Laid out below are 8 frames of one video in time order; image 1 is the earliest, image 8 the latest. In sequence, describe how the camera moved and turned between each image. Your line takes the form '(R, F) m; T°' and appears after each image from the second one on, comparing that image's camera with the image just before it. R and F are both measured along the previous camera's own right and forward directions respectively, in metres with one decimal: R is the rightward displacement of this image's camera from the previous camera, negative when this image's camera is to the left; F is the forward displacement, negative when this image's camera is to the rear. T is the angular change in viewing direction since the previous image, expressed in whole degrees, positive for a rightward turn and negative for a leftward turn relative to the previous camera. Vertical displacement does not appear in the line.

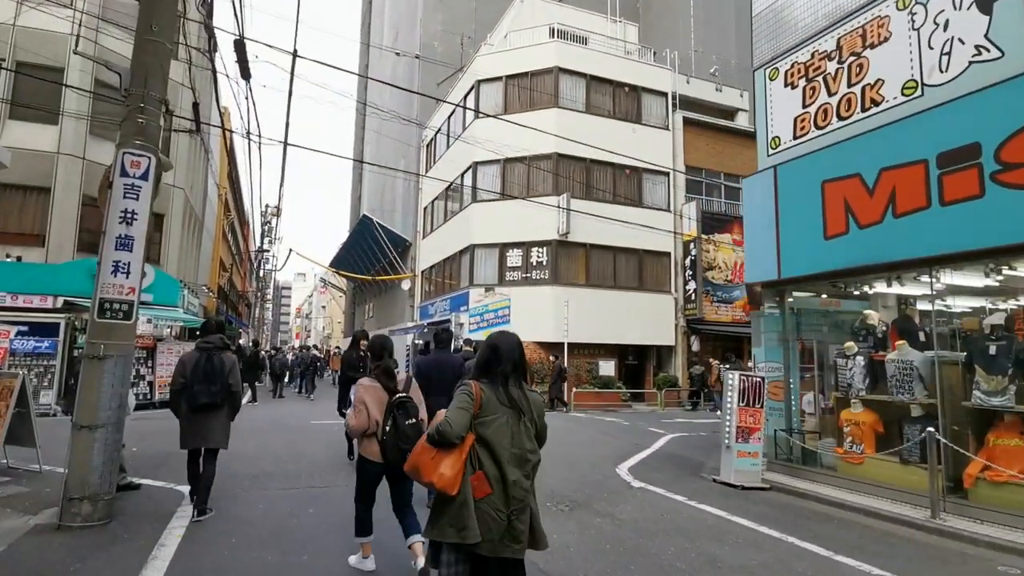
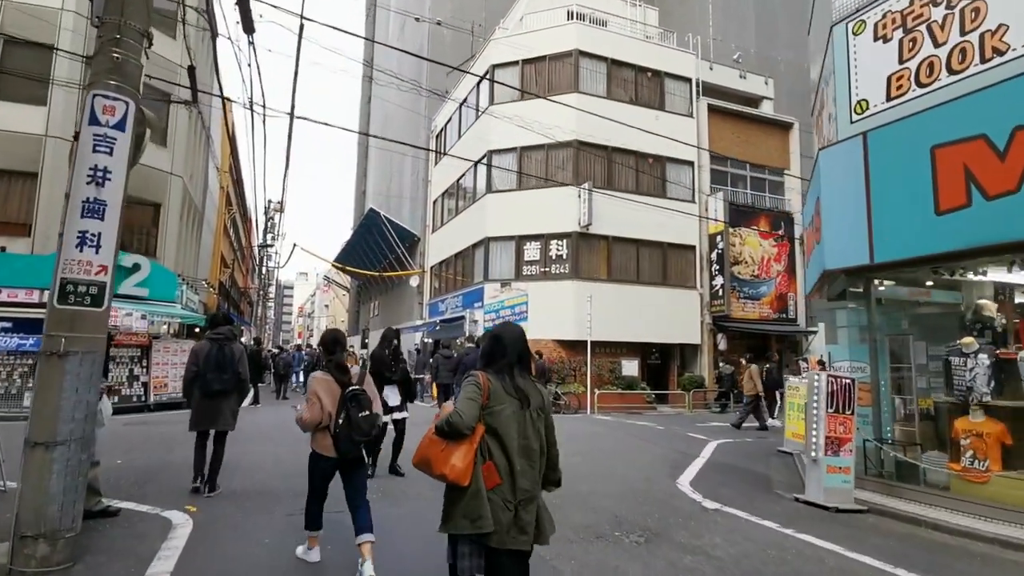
(-0.5, +1.2) m; 0°
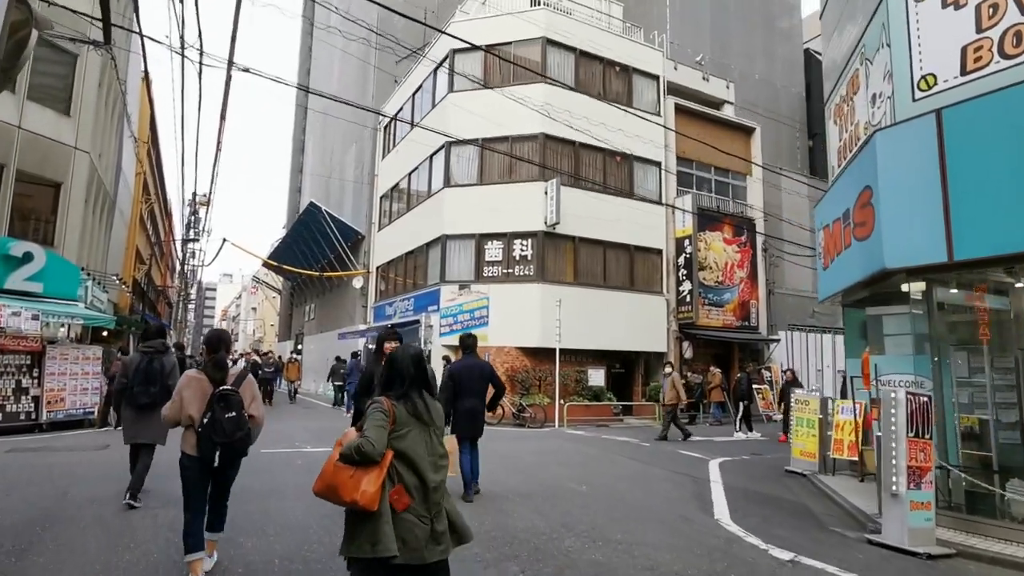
(-0.8, +1.6) m; +6°
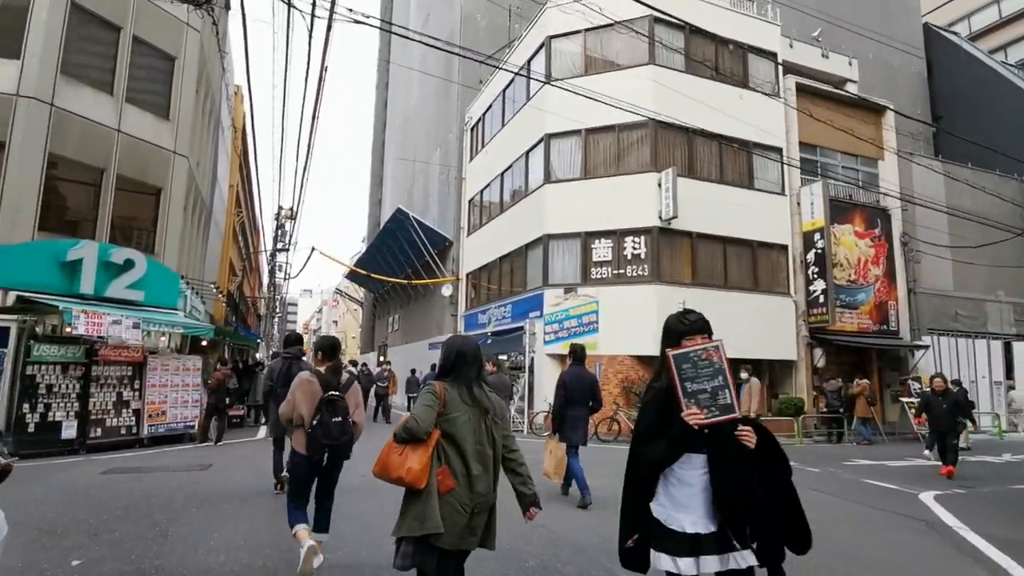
(-1.2, +1.5) m; -6°
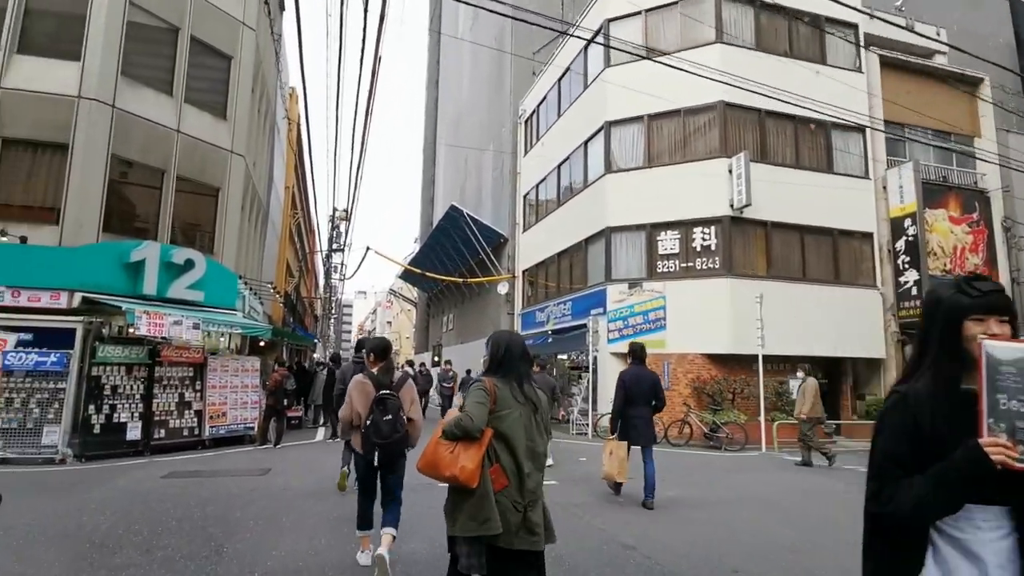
(-0.3, +0.7) m; -5°
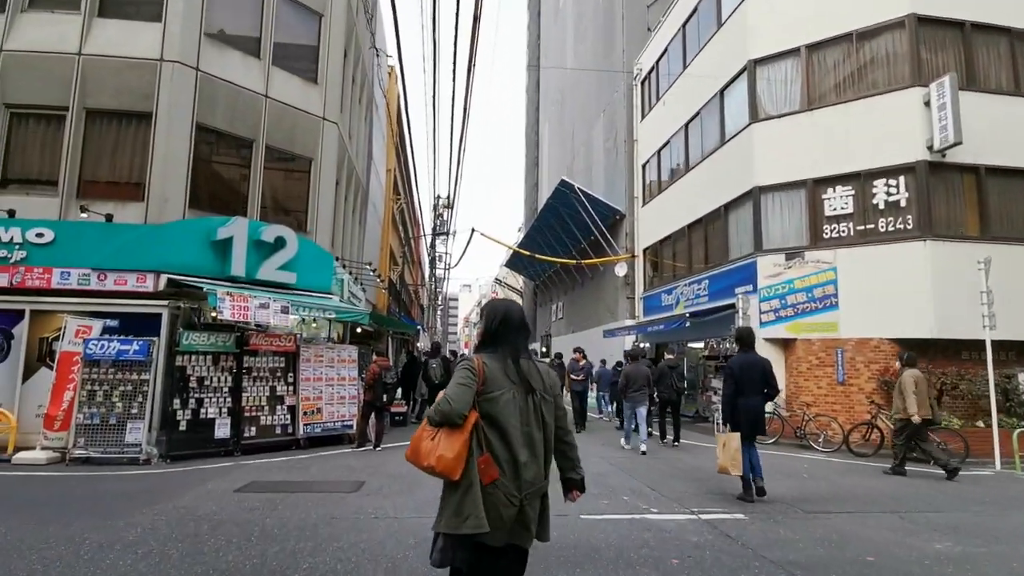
(-0.6, +2.2) m; -10°
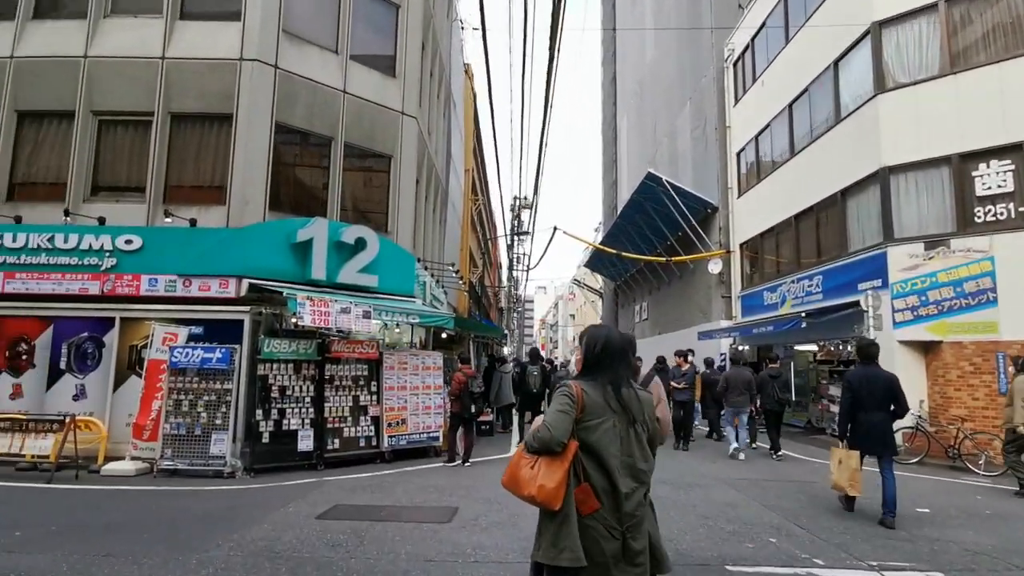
(-0.4, +1.0) m; -7°
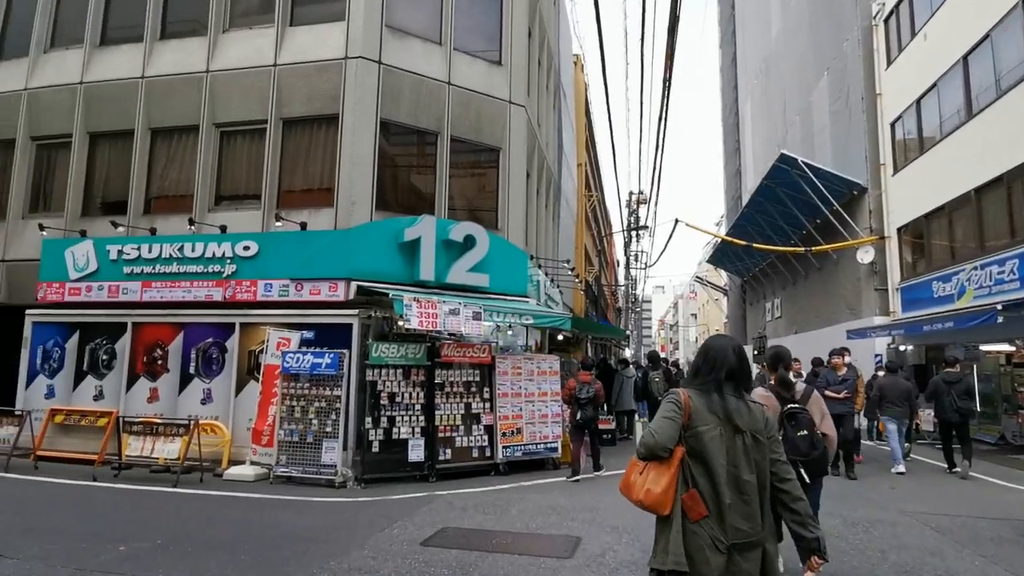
(-0.1, +0.9) m; -11°
